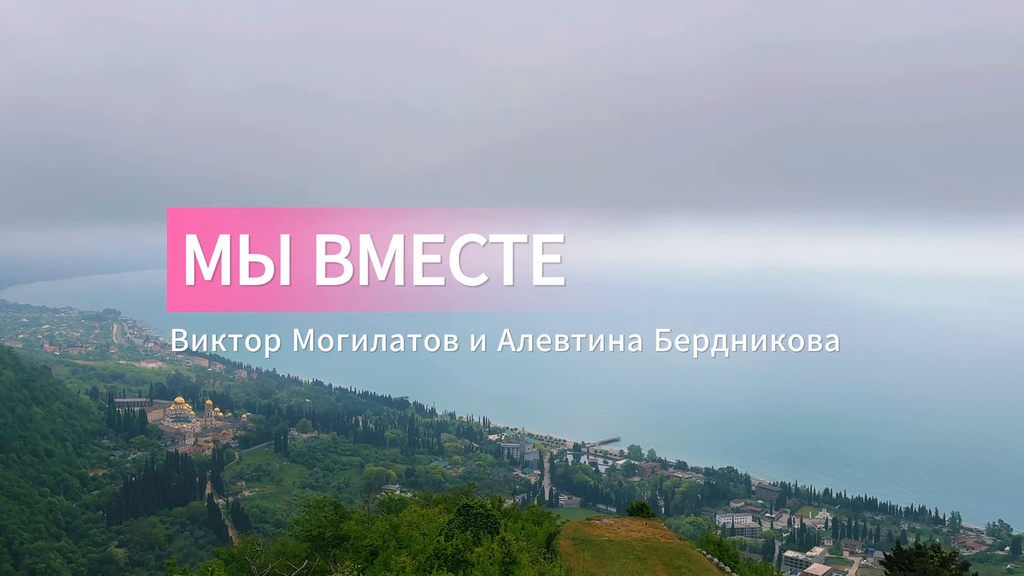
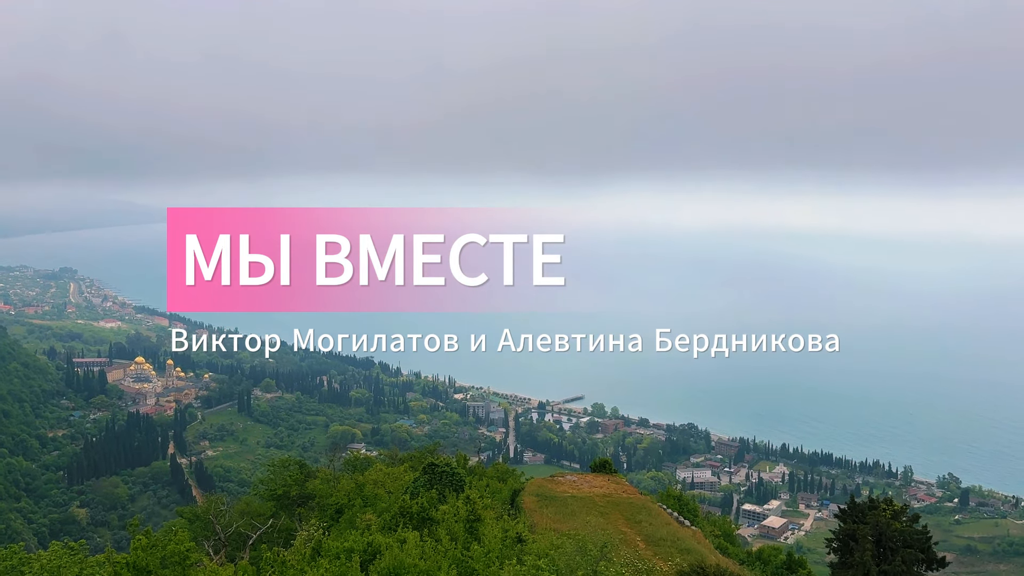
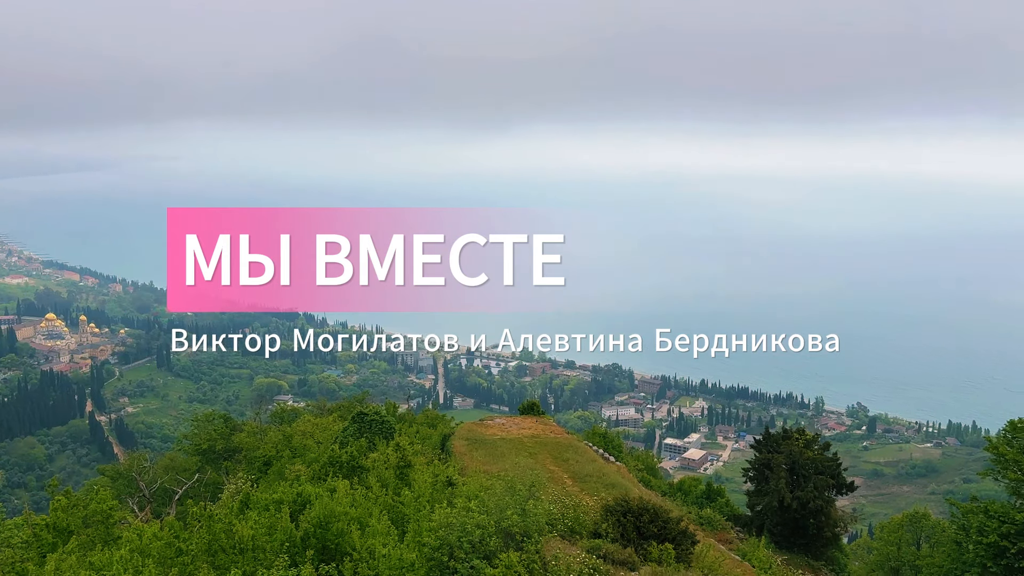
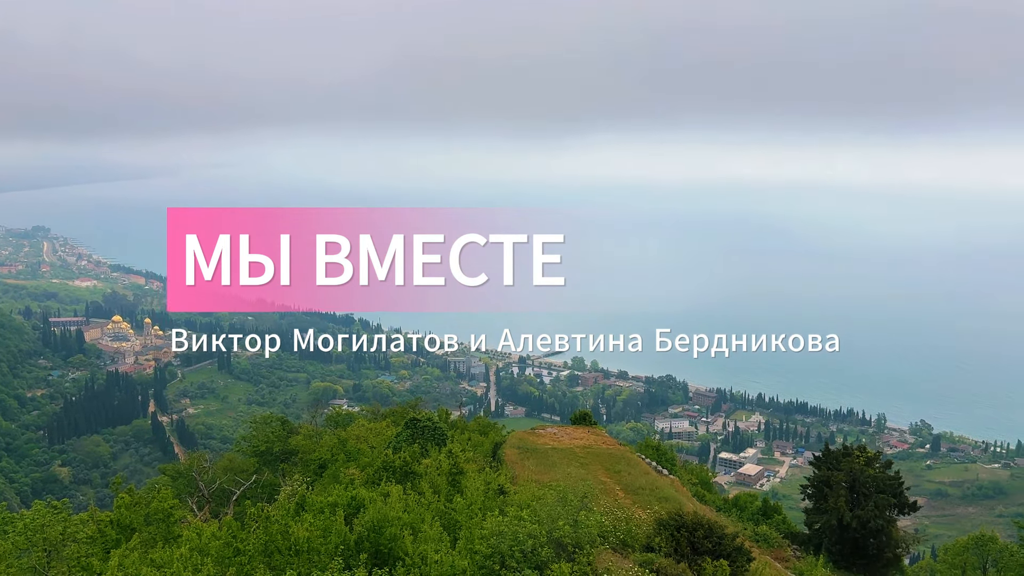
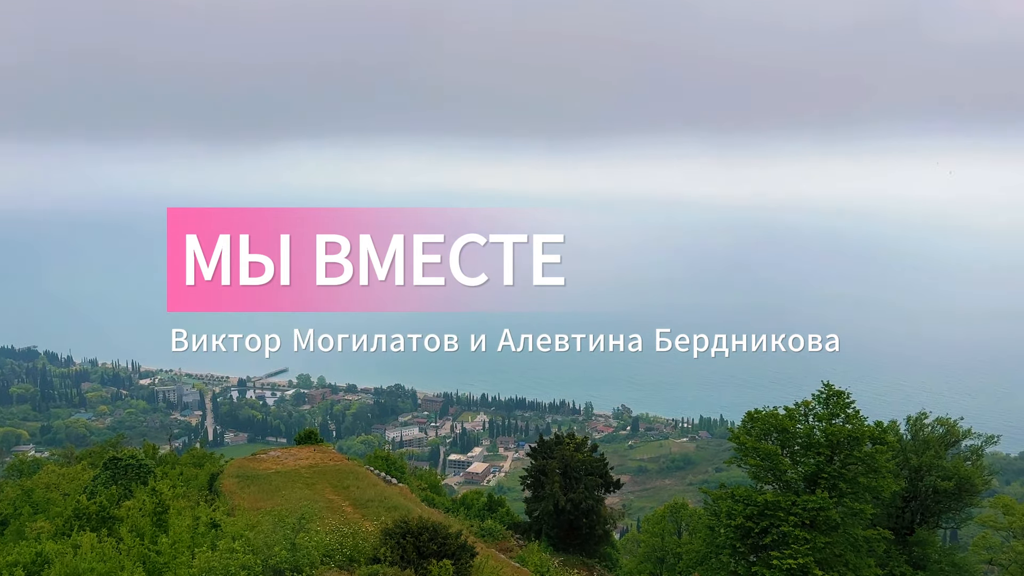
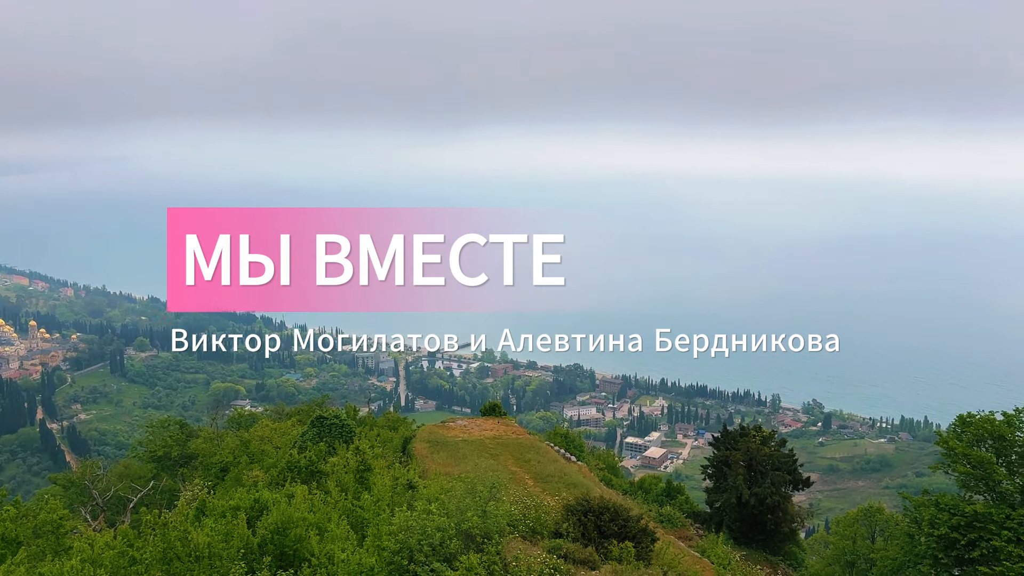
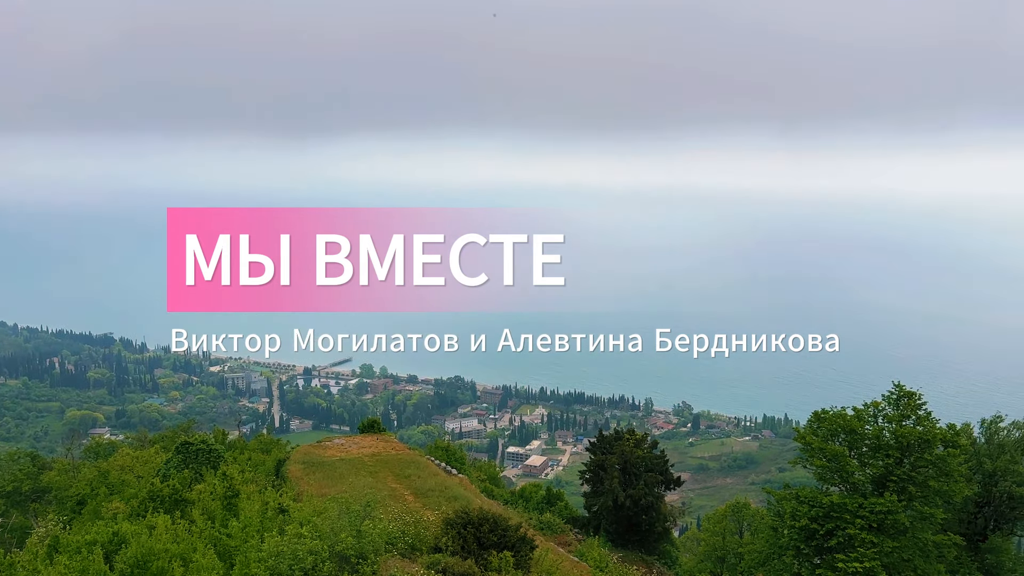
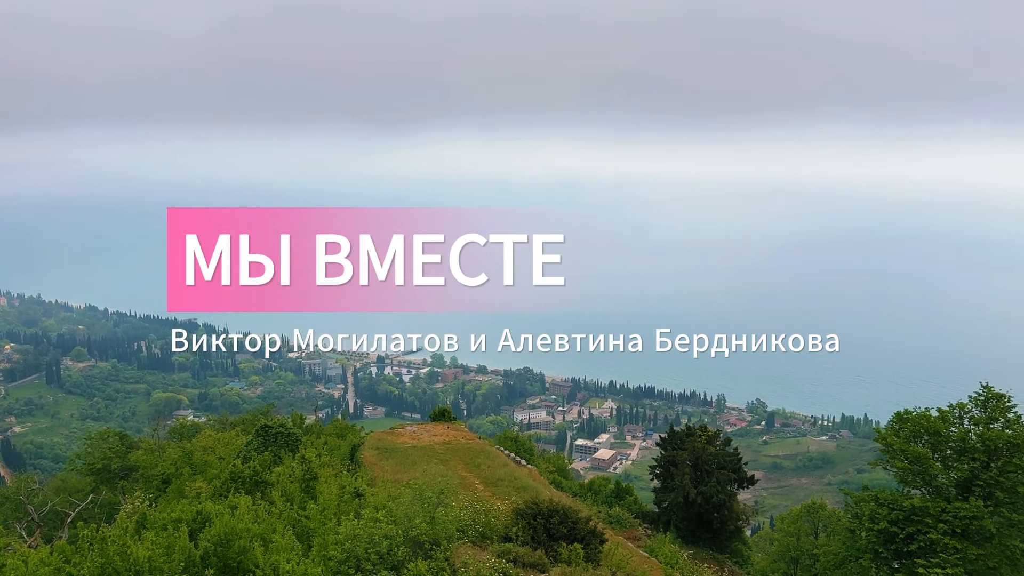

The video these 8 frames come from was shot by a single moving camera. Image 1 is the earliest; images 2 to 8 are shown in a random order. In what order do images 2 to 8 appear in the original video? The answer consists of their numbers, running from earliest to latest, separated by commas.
2, 4, 3, 6, 8, 7, 5
